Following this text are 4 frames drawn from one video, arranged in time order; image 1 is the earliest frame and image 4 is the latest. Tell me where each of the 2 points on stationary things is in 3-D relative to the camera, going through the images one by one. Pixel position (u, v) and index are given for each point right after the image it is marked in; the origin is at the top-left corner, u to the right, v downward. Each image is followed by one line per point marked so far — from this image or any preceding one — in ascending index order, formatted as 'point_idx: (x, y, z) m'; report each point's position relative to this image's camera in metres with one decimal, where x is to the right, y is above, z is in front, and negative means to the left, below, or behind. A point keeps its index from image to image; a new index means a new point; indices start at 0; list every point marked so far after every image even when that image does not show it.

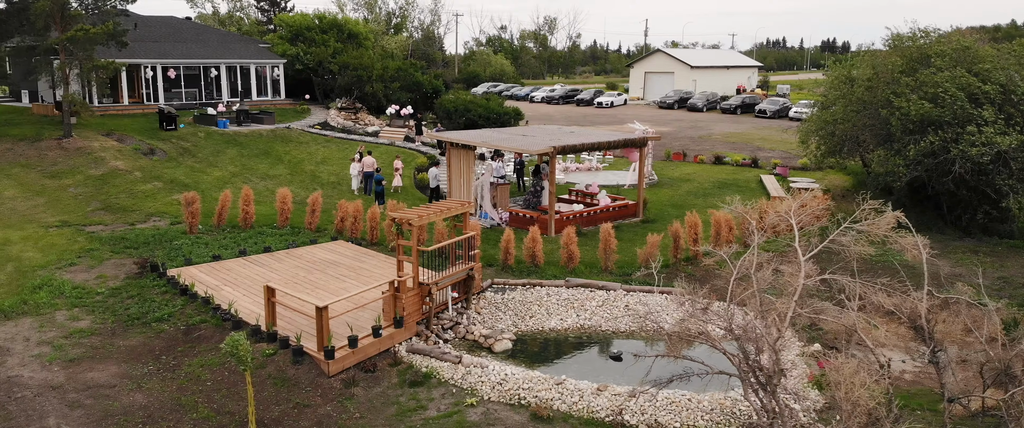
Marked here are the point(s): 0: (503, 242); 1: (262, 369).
0: (-0.1, -0.5, +14.7) m
1: (-3.1, -1.9, +10.5) m
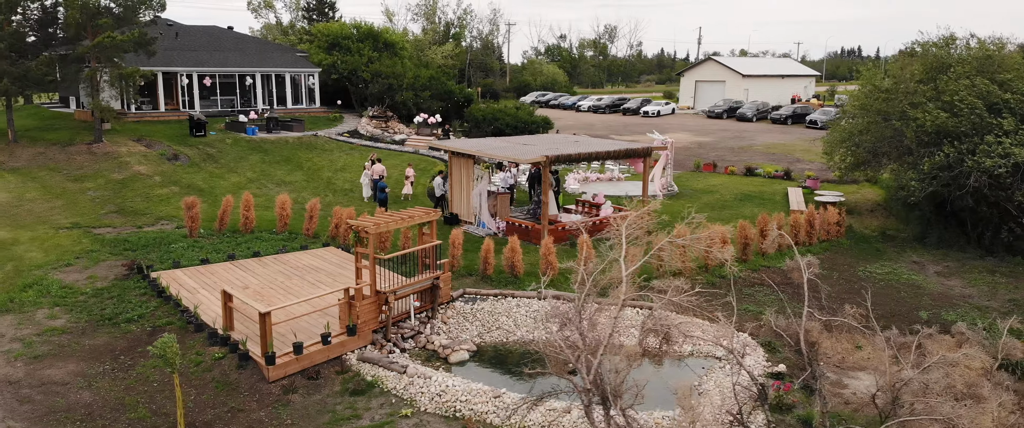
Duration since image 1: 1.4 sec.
0: (-0.5, -0.6, +14.6) m
1: (-3.8, -2.0, +10.7) m
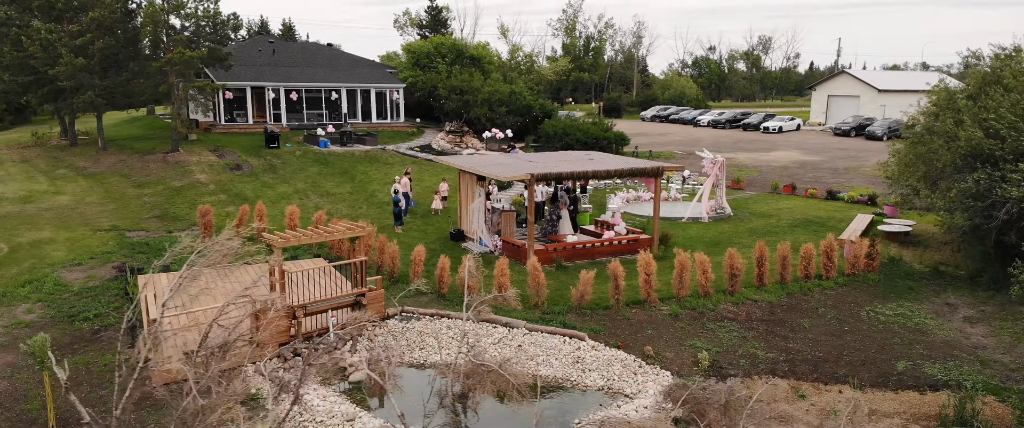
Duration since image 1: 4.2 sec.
0: (-1.2, -0.9, +14.4) m
1: (-5.3, -2.1, +11.3) m
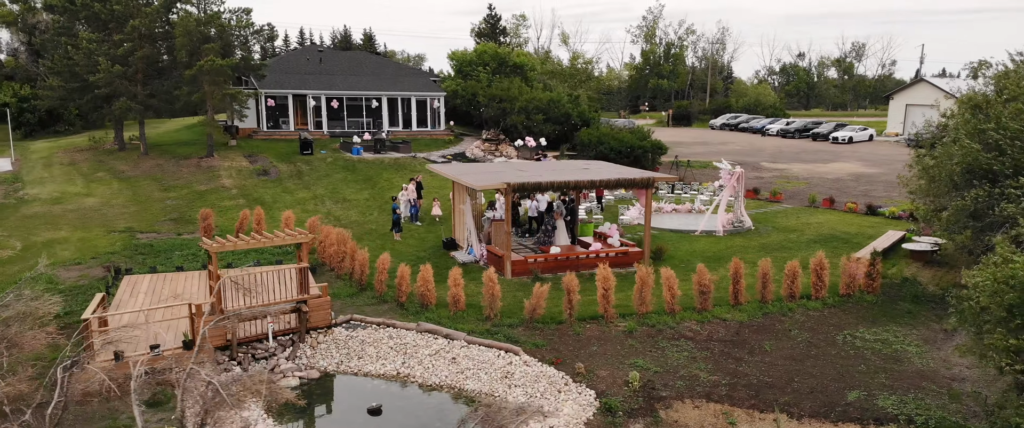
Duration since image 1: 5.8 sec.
0: (-1.9, -1.1, +14.3) m
1: (-6.4, -2.1, +11.8) m
